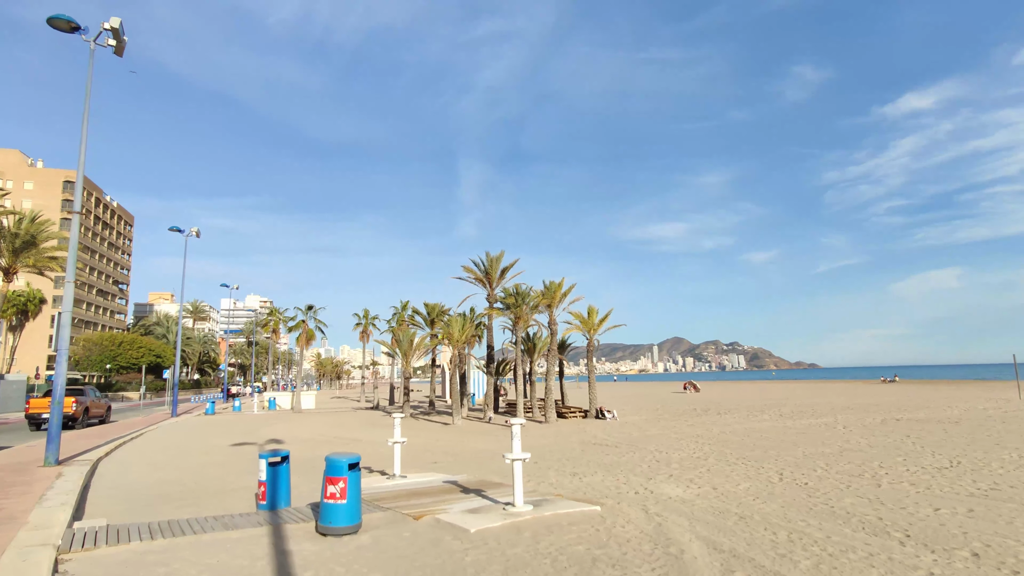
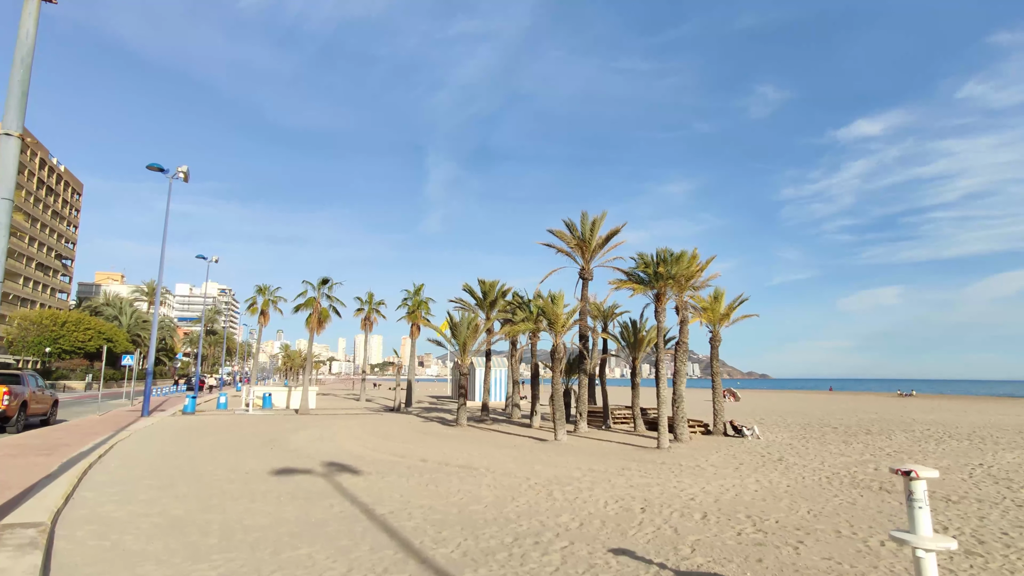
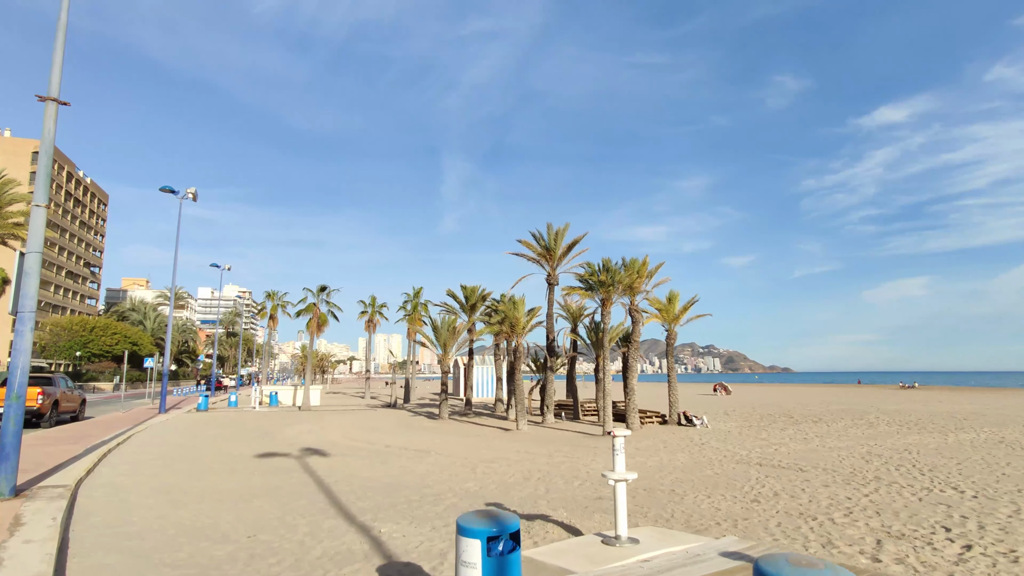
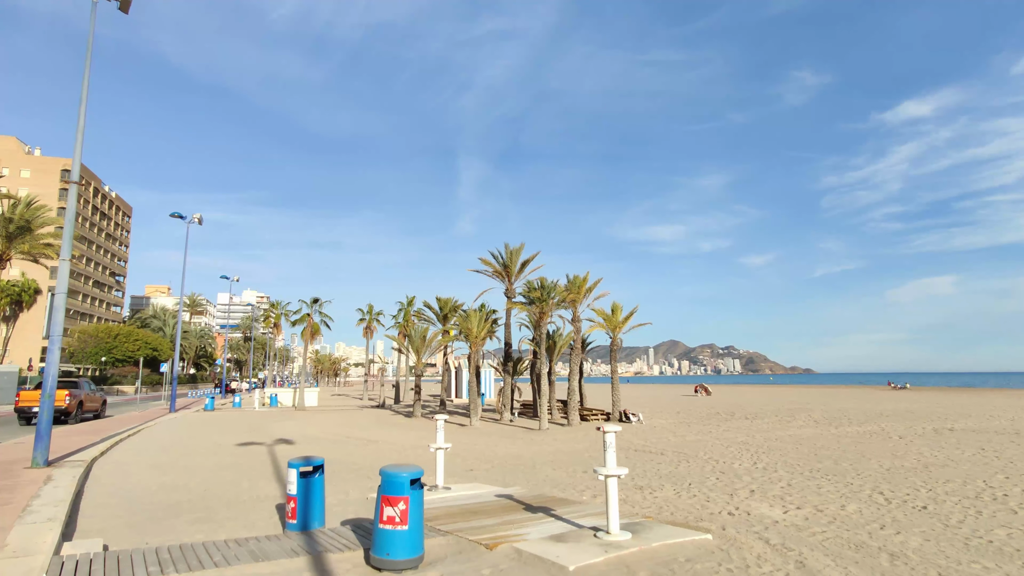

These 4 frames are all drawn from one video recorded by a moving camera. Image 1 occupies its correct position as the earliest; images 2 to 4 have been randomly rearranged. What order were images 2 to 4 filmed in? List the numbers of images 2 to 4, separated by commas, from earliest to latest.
4, 3, 2
